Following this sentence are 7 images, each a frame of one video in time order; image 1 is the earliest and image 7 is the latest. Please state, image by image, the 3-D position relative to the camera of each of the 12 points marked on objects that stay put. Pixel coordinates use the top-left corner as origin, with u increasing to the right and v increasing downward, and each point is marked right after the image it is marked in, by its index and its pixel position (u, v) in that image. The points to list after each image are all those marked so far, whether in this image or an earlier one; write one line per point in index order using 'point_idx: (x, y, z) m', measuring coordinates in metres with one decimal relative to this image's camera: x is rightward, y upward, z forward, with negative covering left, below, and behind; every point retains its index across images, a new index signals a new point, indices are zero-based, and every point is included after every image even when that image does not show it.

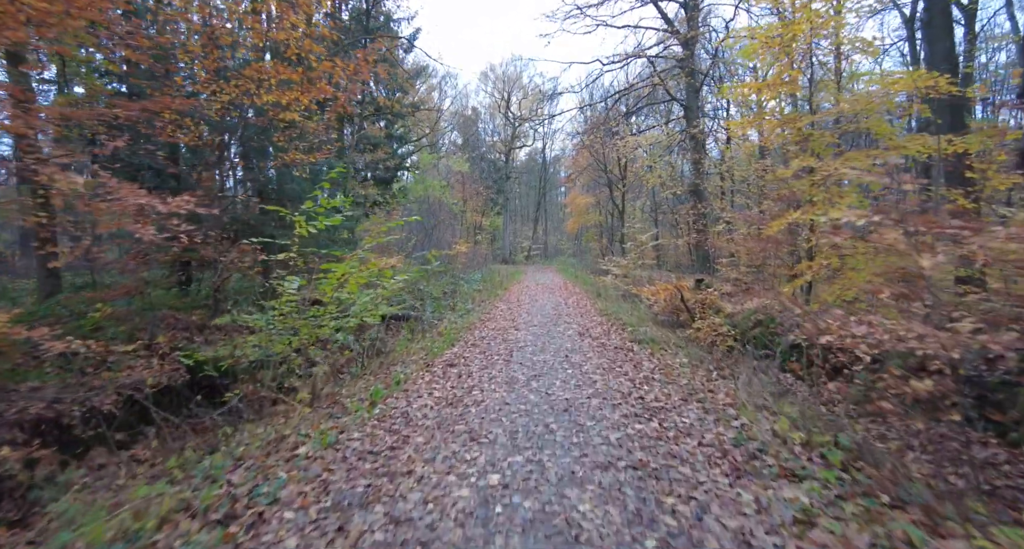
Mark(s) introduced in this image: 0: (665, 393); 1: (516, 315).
0: (+1.8, -1.4, +4.7) m
1: (+0.1, -1.2, +11.2) m
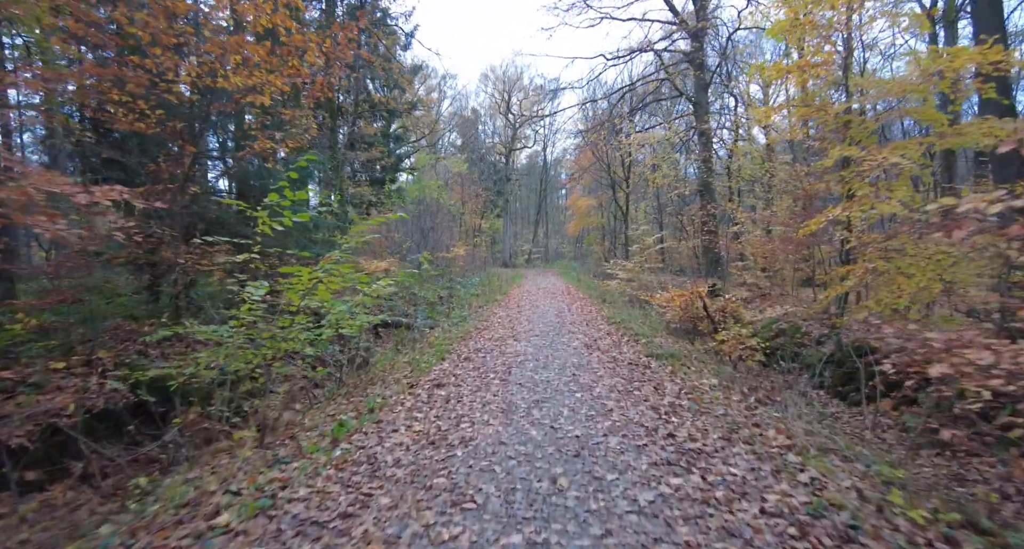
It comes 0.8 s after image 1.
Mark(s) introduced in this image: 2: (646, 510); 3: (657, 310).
0: (+1.8, -1.5, +3.8) m
1: (+0.1, -1.3, +10.3) m
2: (+0.9, -1.5, +2.6) m
3: (+3.9, -1.0, +10.9) m
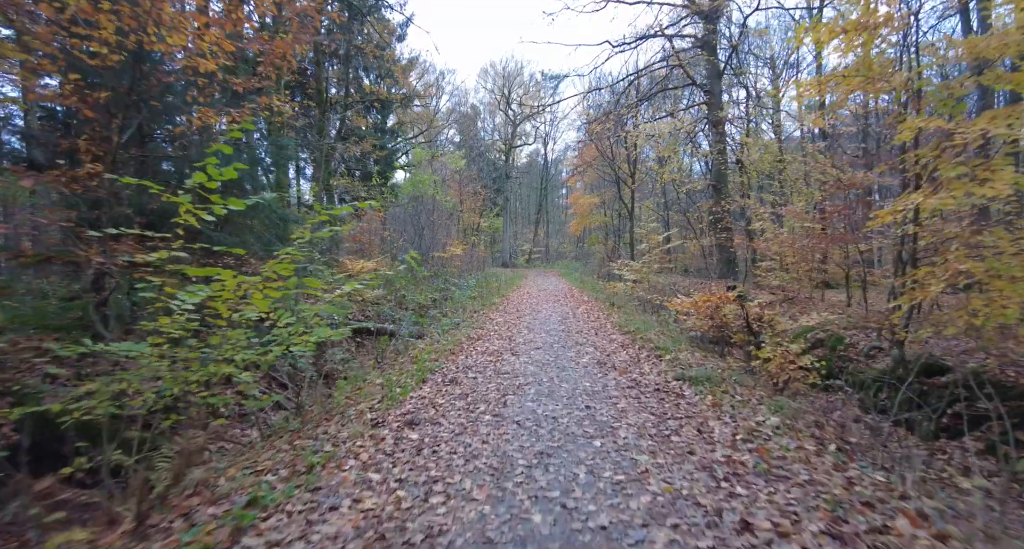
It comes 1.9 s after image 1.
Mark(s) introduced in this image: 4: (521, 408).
0: (+1.7, -1.5, +2.5) m
1: (0.0, -1.3, +9.0) m
2: (+0.8, -1.6, +1.4) m
3: (+3.8, -1.0, +9.6) m
4: (+0.1, -1.5, +4.5) m
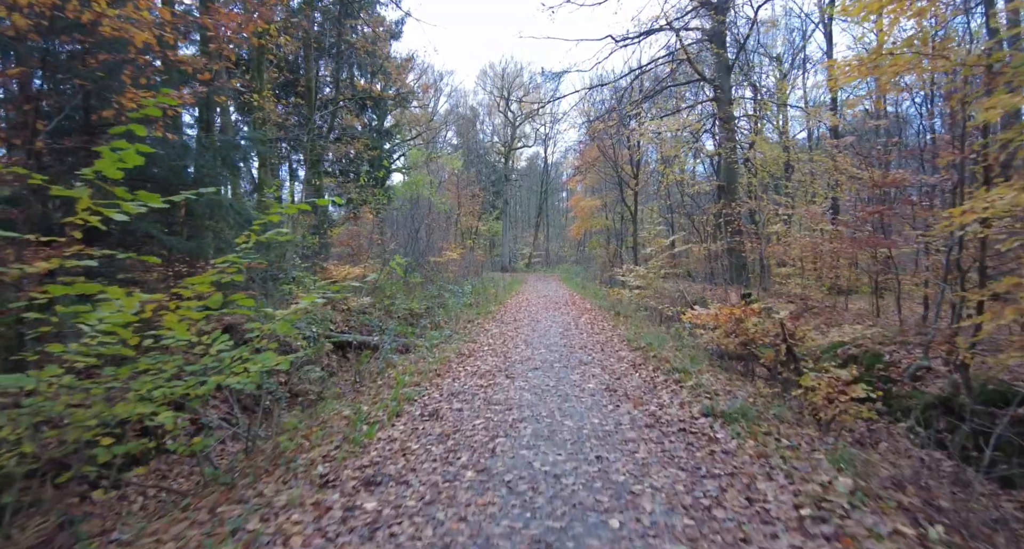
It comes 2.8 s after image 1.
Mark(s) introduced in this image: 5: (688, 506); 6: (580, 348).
0: (+1.6, -1.6, +1.6) m
1: (-0.1, -1.5, +8.0) m
2: (+0.7, -1.7, +0.4) m
3: (+3.8, -1.2, +8.7) m
4: (0.0, -1.6, +3.6) m
5: (+1.2, -1.6, +2.8) m
6: (+1.3, -1.4, +7.8) m
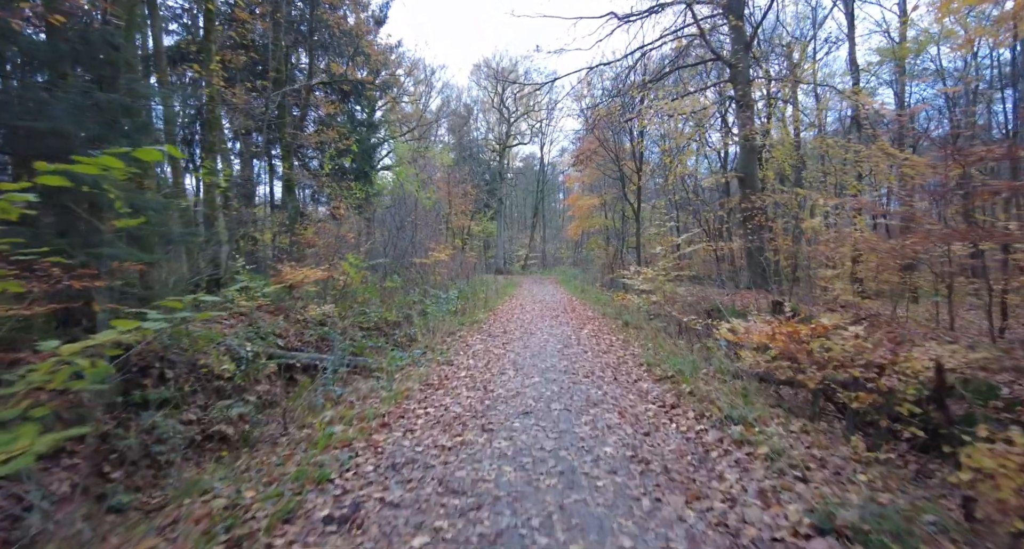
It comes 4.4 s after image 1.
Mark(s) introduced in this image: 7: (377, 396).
0: (+1.4, -1.6, -0.3) m
1: (-0.3, -1.5, +6.1) m
2: (+0.6, -1.7, -1.5) m
3: (+3.5, -1.2, +6.8) m
4: (-0.2, -1.6, +1.7) m
5: (+1.0, -1.6, +0.9) m
6: (+1.1, -1.5, +5.9) m
7: (-1.8, -1.7, +5.5) m
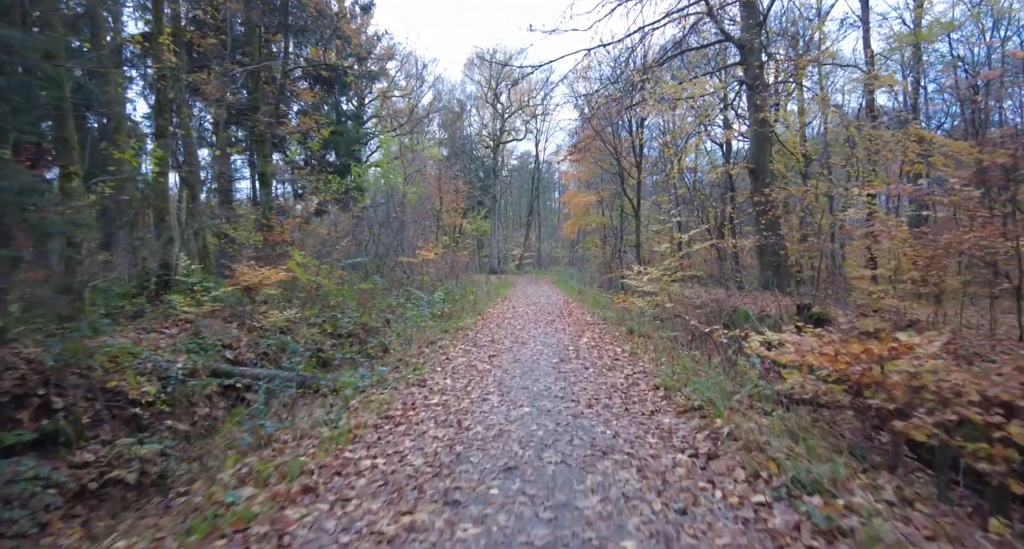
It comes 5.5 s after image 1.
0: (+1.3, -1.6, -1.6) m
1: (-0.5, -1.5, +4.9) m
2: (+0.4, -1.7, -2.7) m
3: (+3.3, -1.2, +5.6) m
4: (-0.4, -1.7, +0.4) m
5: (+0.9, -1.6, -0.3) m
6: (+0.9, -1.5, +4.7) m
7: (-2.0, -1.7, +4.2) m
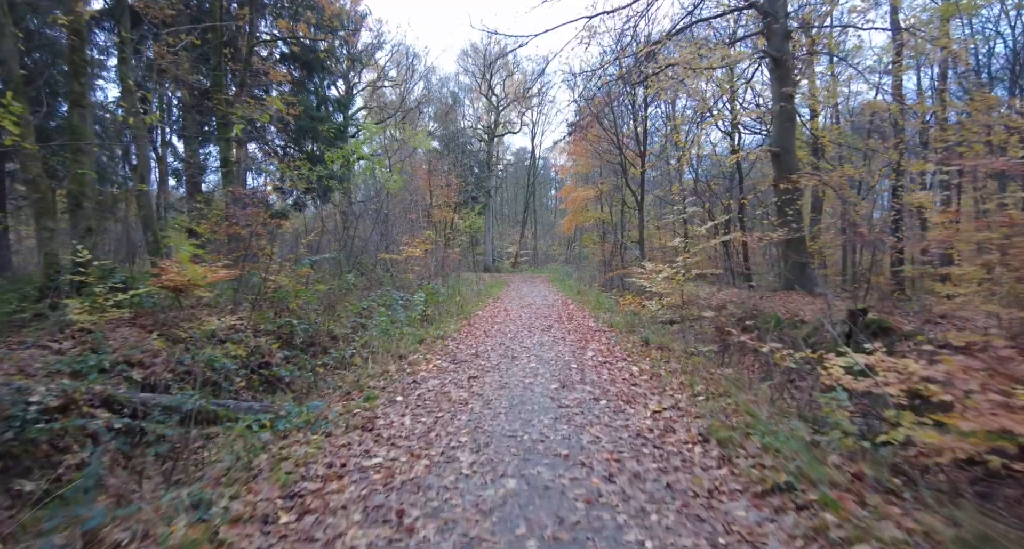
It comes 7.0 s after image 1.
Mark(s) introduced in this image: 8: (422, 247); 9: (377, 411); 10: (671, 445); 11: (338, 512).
0: (+1.2, -1.7, -3.2) m
1: (-0.7, -1.5, +3.2) m
2: (+0.3, -1.7, -4.4) m
3: (+3.1, -1.2, +4.0) m
4: (-0.5, -1.7, -1.3) m
5: (+0.7, -1.6, -2.0) m
6: (+0.7, -1.5, +3.1) m
7: (-2.2, -1.7, +2.6) m
8: (-4.4, +1.4, +19.4) m
9: (-1.6, -1.6, +4.8) m
10: (+1.4, -1.4, +3.7) m
11: (-1.2, -1.6, +2.8) m
